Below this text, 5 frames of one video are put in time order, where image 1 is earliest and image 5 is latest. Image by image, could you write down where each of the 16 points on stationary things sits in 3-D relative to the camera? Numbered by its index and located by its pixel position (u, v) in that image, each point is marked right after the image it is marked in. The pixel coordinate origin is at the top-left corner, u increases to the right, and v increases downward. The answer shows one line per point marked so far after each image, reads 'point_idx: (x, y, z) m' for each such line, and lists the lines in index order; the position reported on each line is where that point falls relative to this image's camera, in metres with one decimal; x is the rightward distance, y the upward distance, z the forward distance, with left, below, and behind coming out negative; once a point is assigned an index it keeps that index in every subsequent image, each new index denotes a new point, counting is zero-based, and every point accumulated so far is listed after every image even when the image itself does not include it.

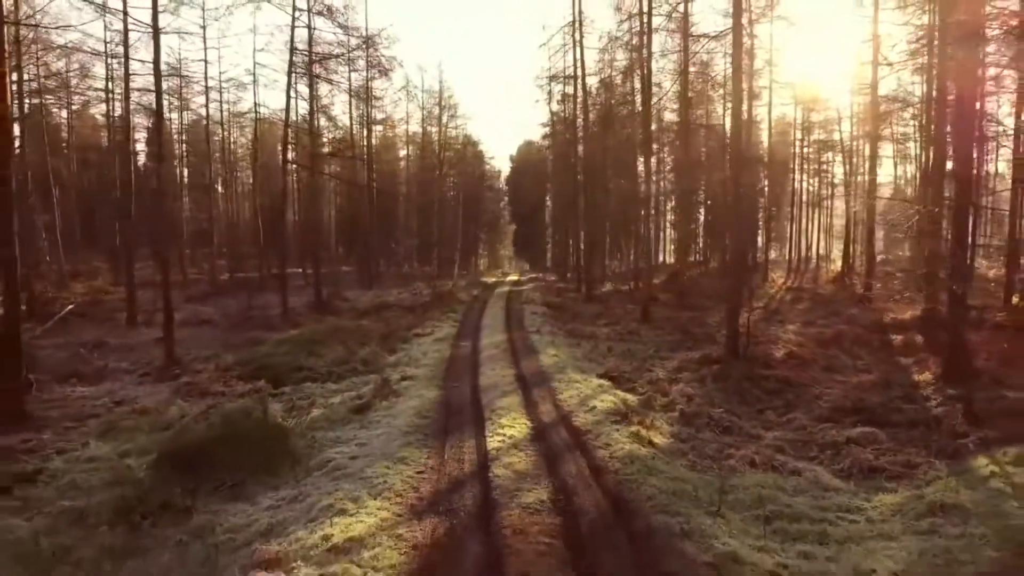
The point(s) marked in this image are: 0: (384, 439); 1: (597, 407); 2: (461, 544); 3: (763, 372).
0: (-1.6, -1.9, +8.5) m
1: (+1.2, -1.7, +9.8) m
2: (-0.4, -2.1, +5.4) m
3: (+4.8, -1.6, +12.8) m
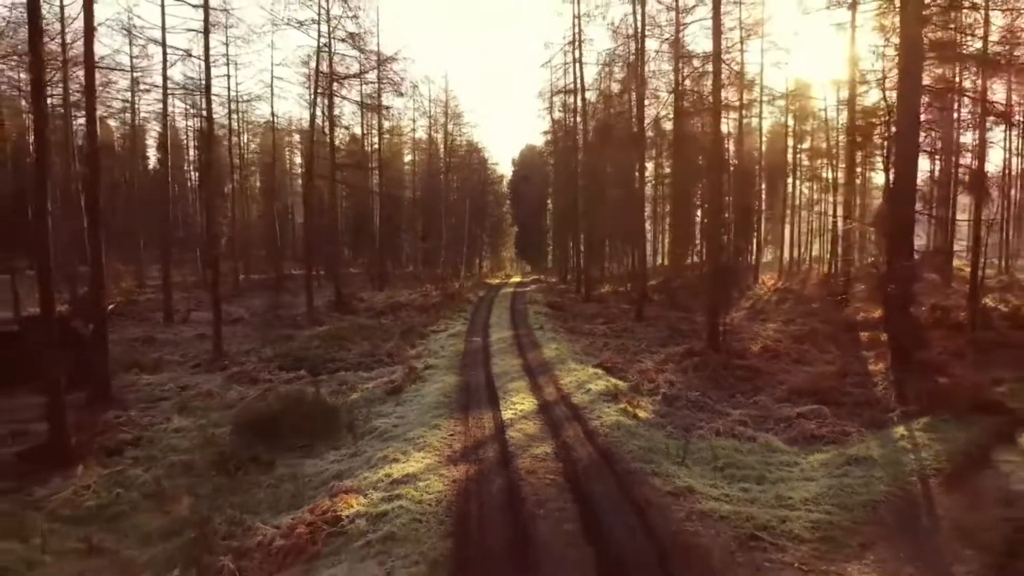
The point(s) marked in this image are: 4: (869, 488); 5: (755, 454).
0: (-1.5, -1.9, +10.4) m
1: (+1.4, -1.8, +11.7) m
2: (-0.3, -2.1, +7.3) m
3: (+5.0, -1.7, +14.7) m
4: (+4.0, -2.3, +7.5) m
5: (+3.3, -2.2, +9.0) m
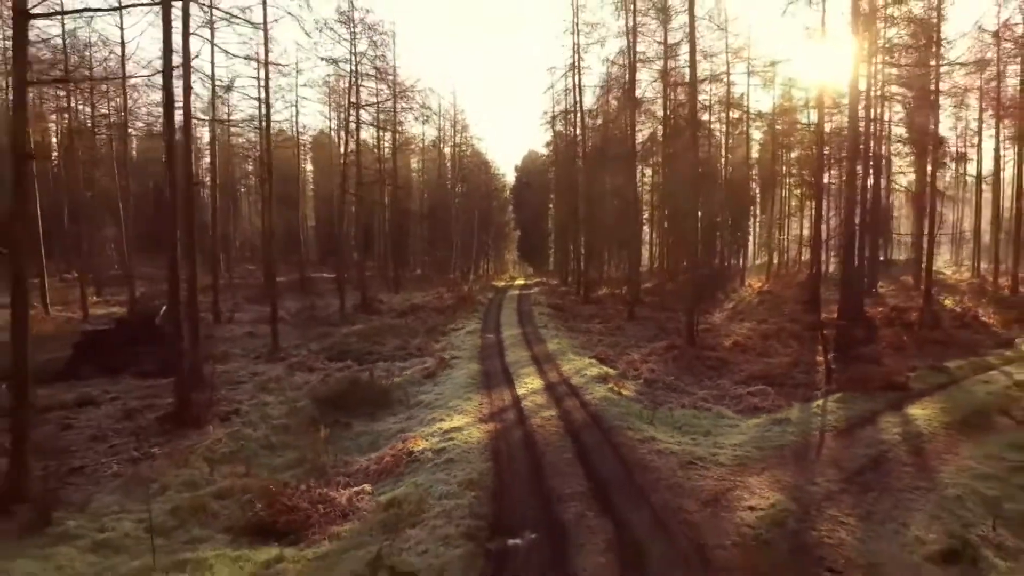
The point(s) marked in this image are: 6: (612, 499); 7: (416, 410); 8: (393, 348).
0: (-1.2, -2.1, +13.4) m
1: (+1.6, -1.9, +14.7) m
2: (0.0, -2.2, +10.4) m
3: (+5.3, -1.8, +17.7) m
4: (+4.3, -2.4, +10.5) m
5: (+3.5, -2.4, +12.1) m
6: (+1.2, -2.5, +7.8) m
7: (-1.8, -2.2, +12.2) m
8: (-3.5, -1.8, +19.3) m
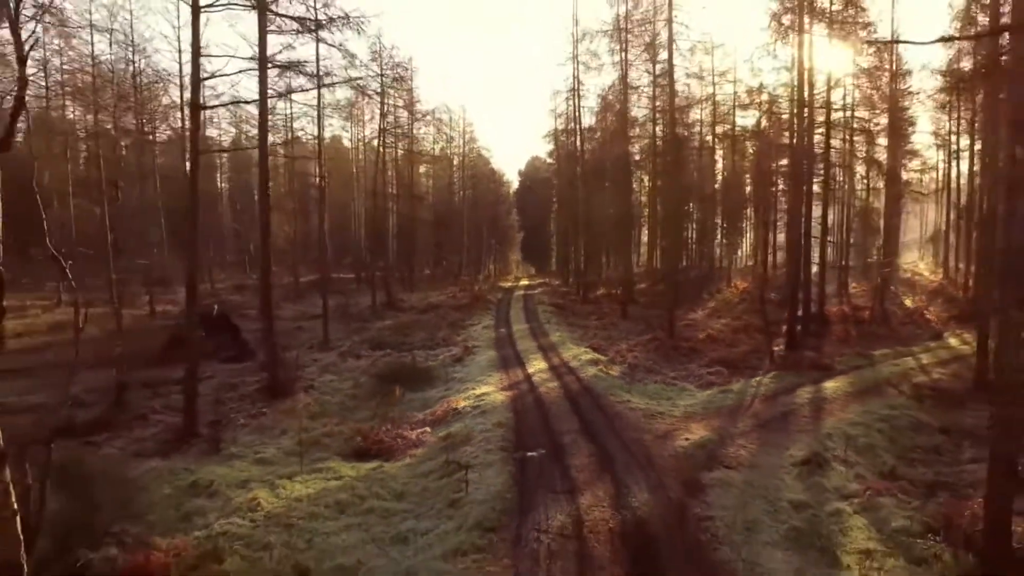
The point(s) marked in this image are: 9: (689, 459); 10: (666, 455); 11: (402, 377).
0: (-0.9, -2.1, +17.3) m
1: (+2.0, -2.0, +18.6) m
2: (+0.3, -2.3, +14.3) m
3: (+5.6, -1.9, +21.6) m
4: (+4.6, -2.5, +14.4) m
5: (+3.8, -2.4, +15.9) m
6: (+1.5, -2.6, +11.6) m
7: (-1.5, -2.3, +16.1) m
8: (-3.2, -1.8, +23.2) m
9: (+2.8, -2.7, +10.3) m
10: (+2.4, -2.6, +10.5) m
11: (-2.8, -2.3, +16.9) m
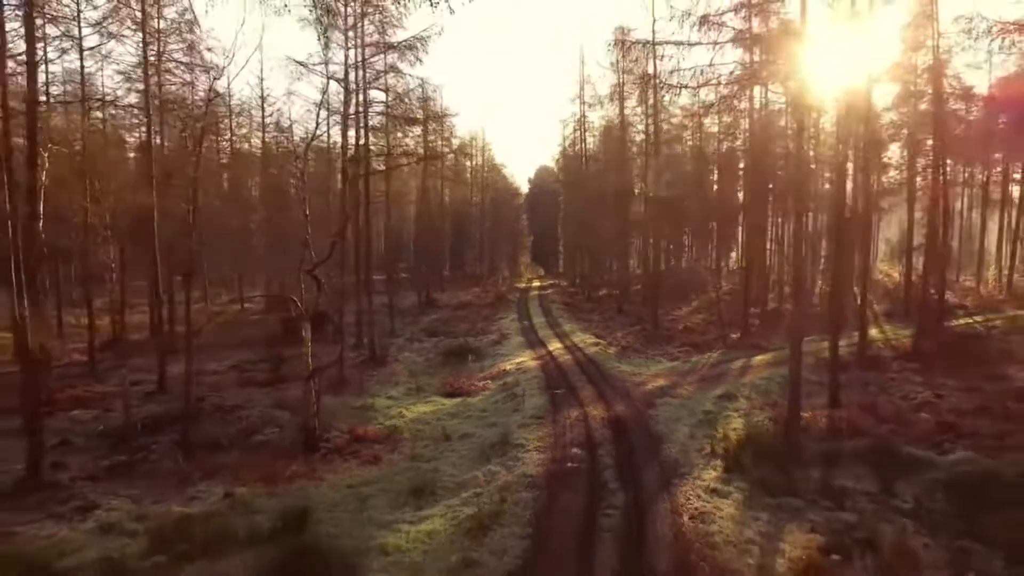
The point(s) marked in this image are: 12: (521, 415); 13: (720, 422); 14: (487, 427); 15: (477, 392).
0: (0.0, -2.2, +24.3) m
1: (+2.9, -2.1, +25.6) m
2: (+1.2, -2.4, +21.3) m
3: (+6.5, -1.9, +28.6) m
4: (+5.5, -2.6, +21.4) m
5: (+4.8, -2.5, +22.9) m
6: (+2.4, -2.7, +18.7) m
7: (-0.5, -2.4, +23.2) m
8: (-2.2, -1.9, +30.3) m
9: (+3.6, -2.8, +17.4) m
10: (+3.3, -2.7, +17.5) m
11: (-1.9, -2.3, +24.0) m
12: (+0.2, -2.9, +15.3) m
13: (+4.6, -3.0, +14.6) m
14: (-0.6, -3.1, +15.0) m
15: (-1.0, -2.9, +18.4) m
